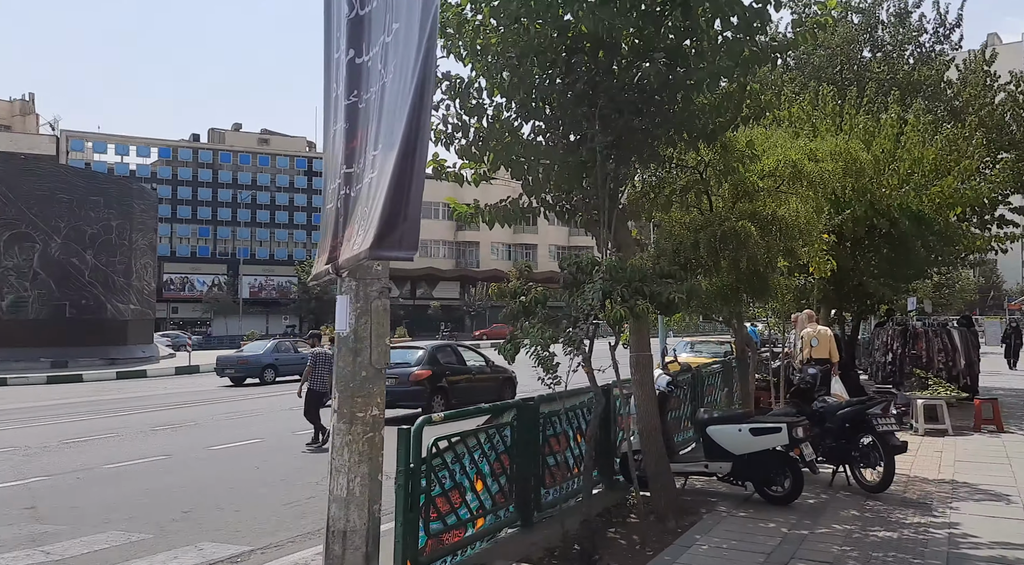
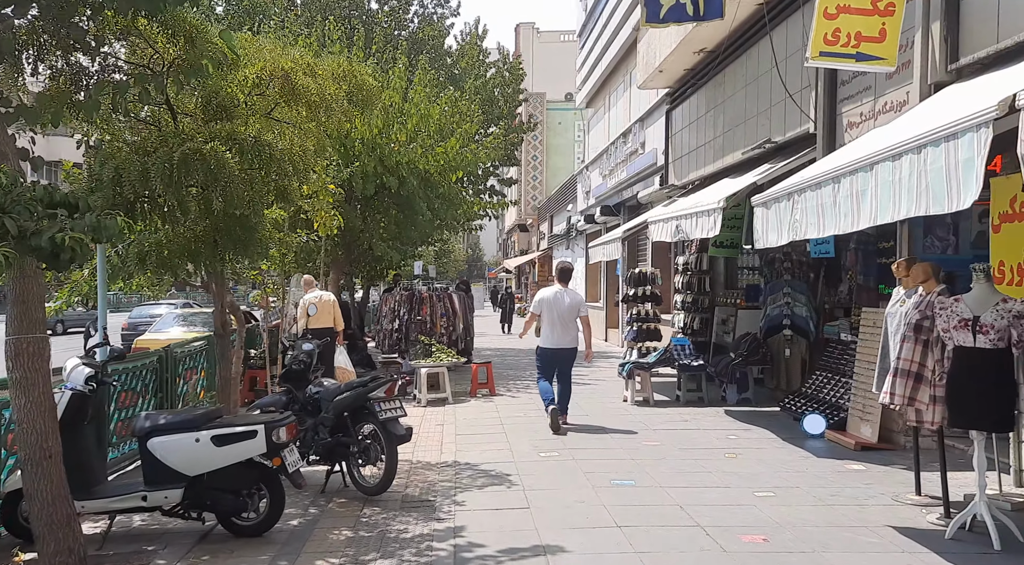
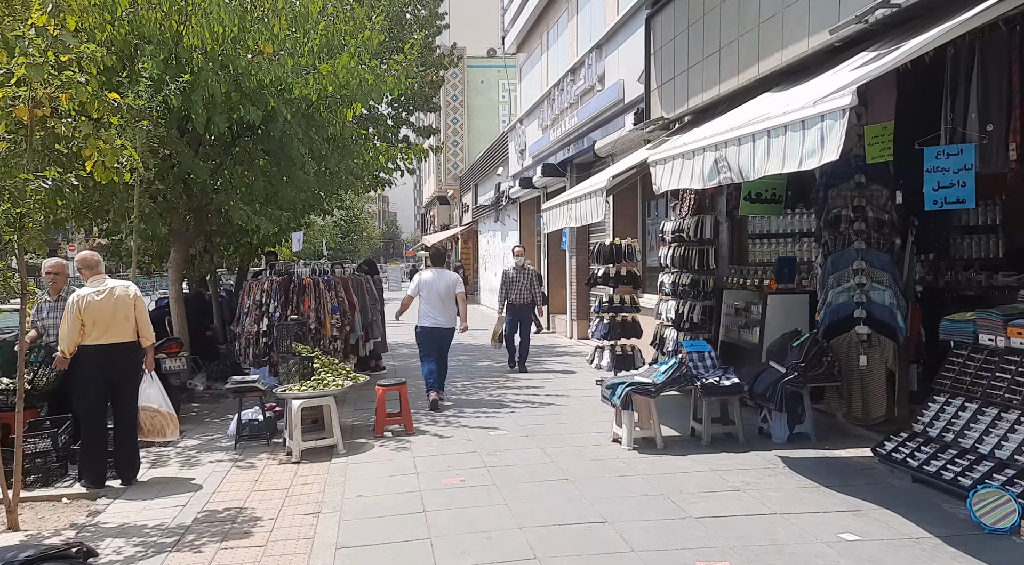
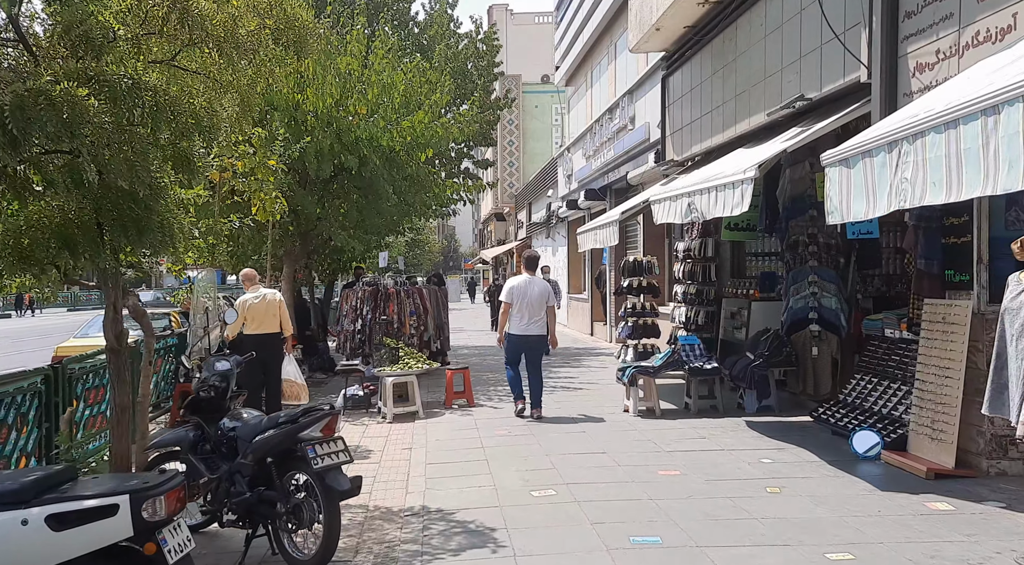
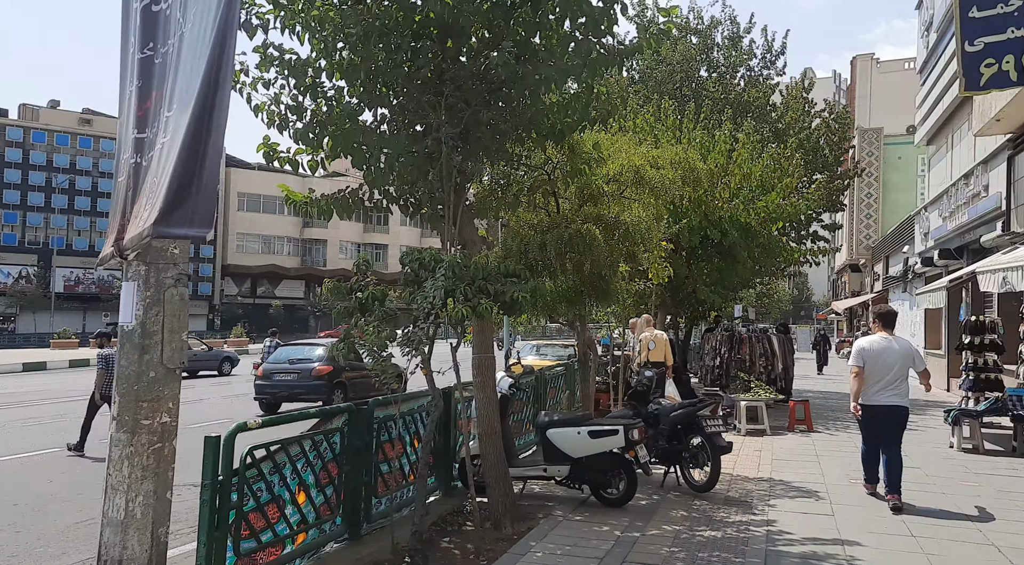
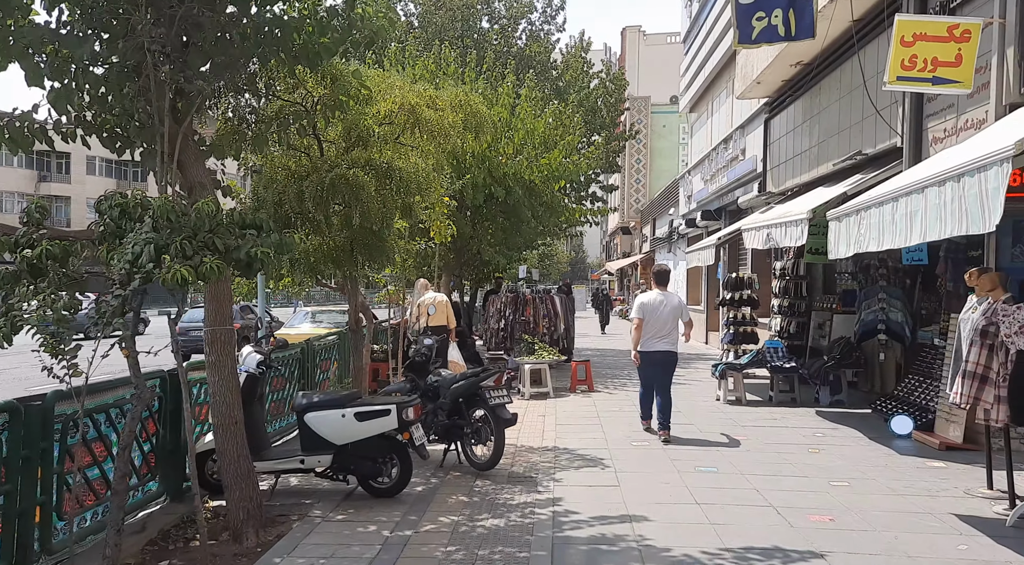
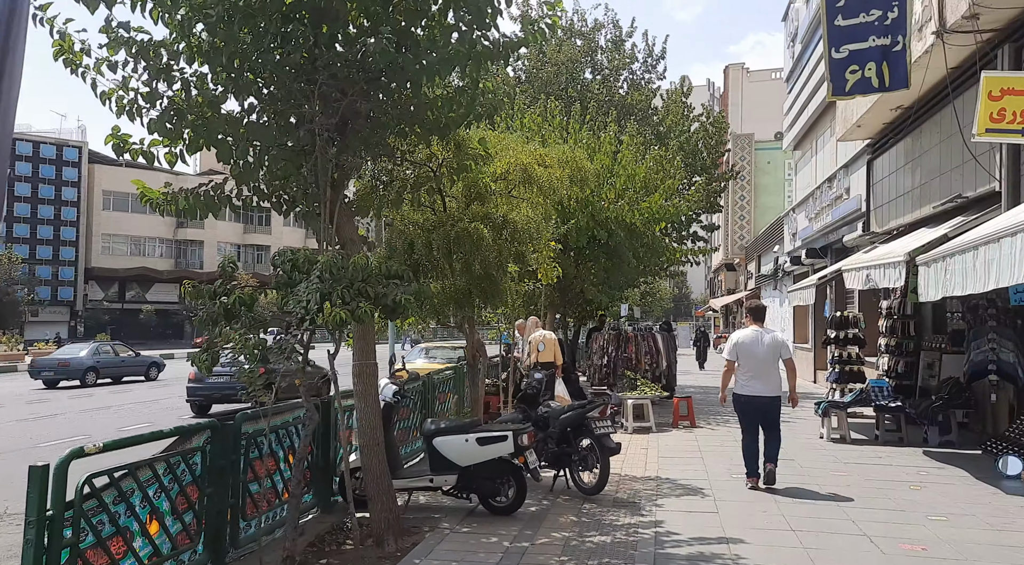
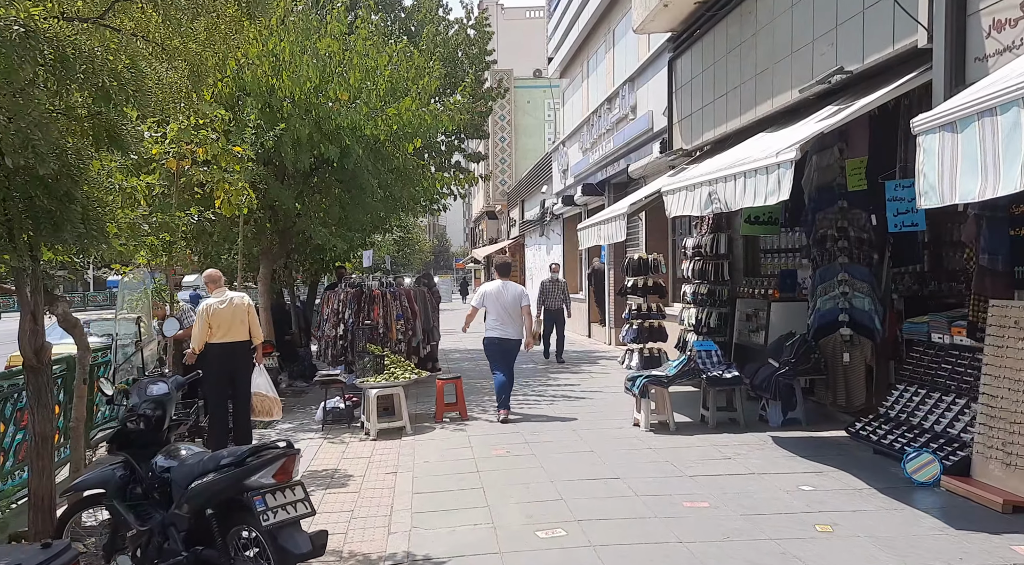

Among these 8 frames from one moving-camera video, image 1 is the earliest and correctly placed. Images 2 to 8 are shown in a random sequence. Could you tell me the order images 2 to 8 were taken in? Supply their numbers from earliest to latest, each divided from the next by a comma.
5, 7, 6, 2, 4, 8, 3
